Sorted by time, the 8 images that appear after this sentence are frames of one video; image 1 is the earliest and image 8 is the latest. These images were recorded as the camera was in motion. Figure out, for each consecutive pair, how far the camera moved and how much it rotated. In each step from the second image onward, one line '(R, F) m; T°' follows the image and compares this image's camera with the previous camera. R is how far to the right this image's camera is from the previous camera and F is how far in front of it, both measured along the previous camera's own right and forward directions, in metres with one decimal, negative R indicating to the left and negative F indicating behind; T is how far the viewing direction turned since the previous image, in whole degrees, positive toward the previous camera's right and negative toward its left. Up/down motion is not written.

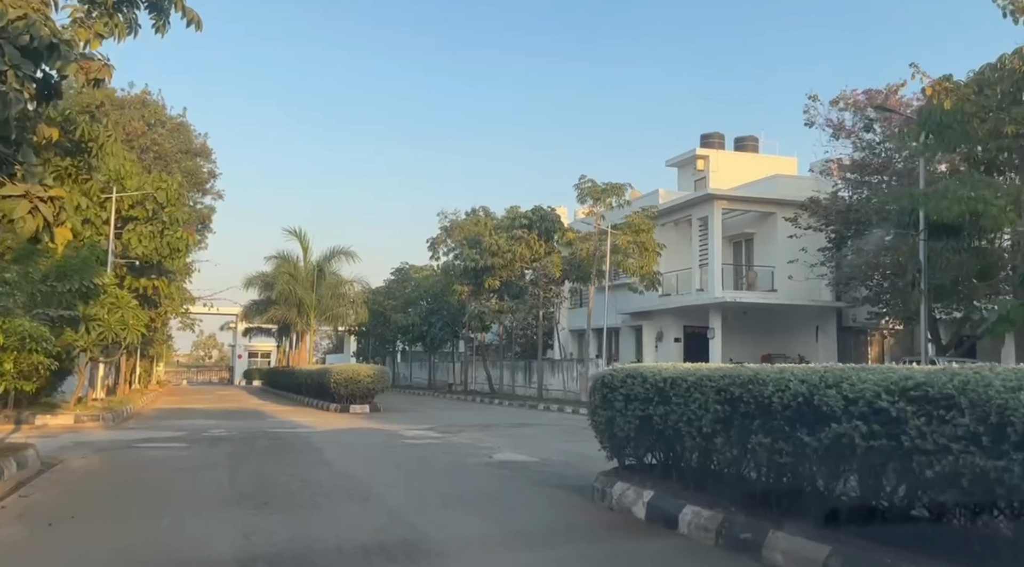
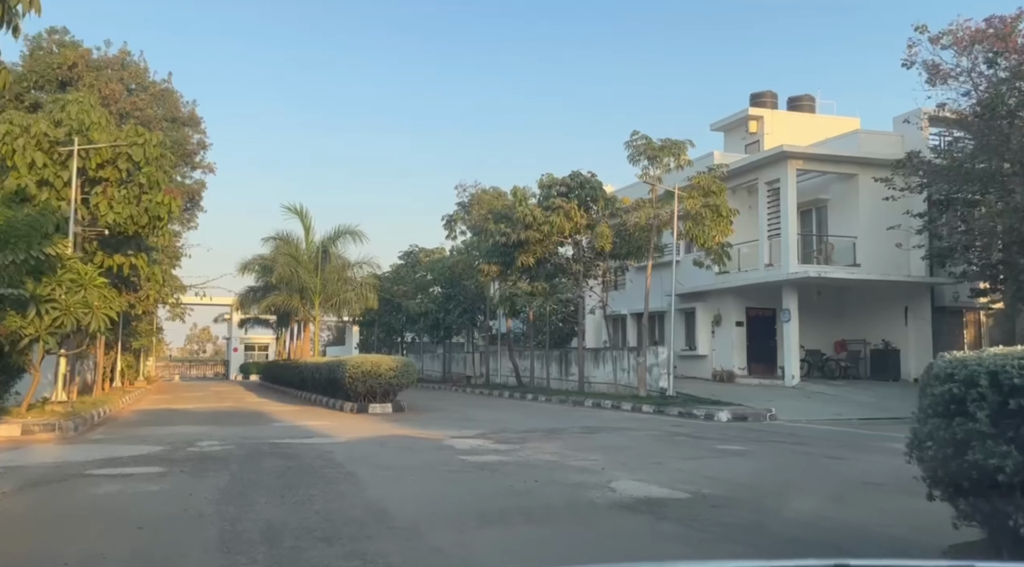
(-1.3, +4.0) m; 0°
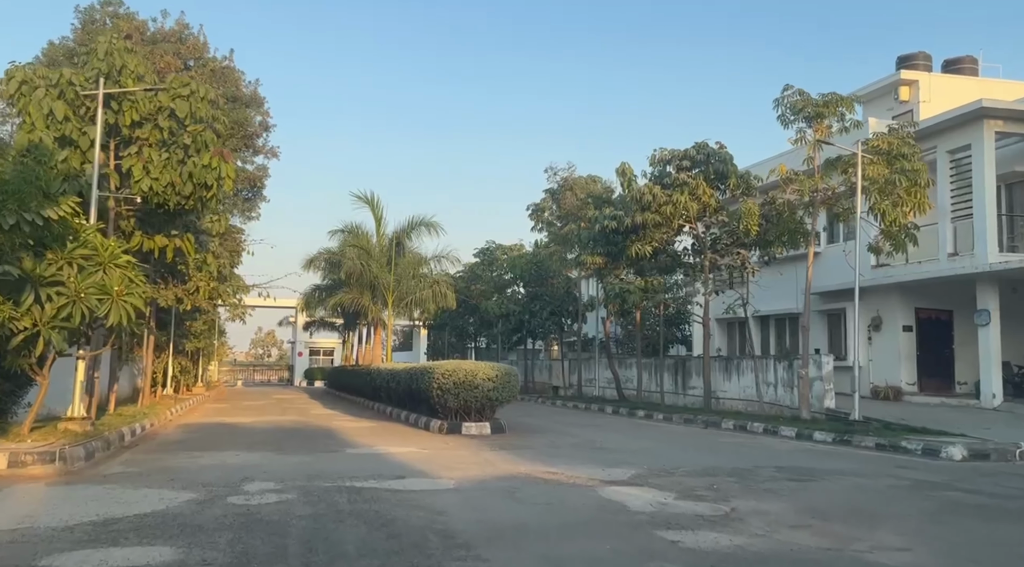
(-1.4, +4.3) m; -4°
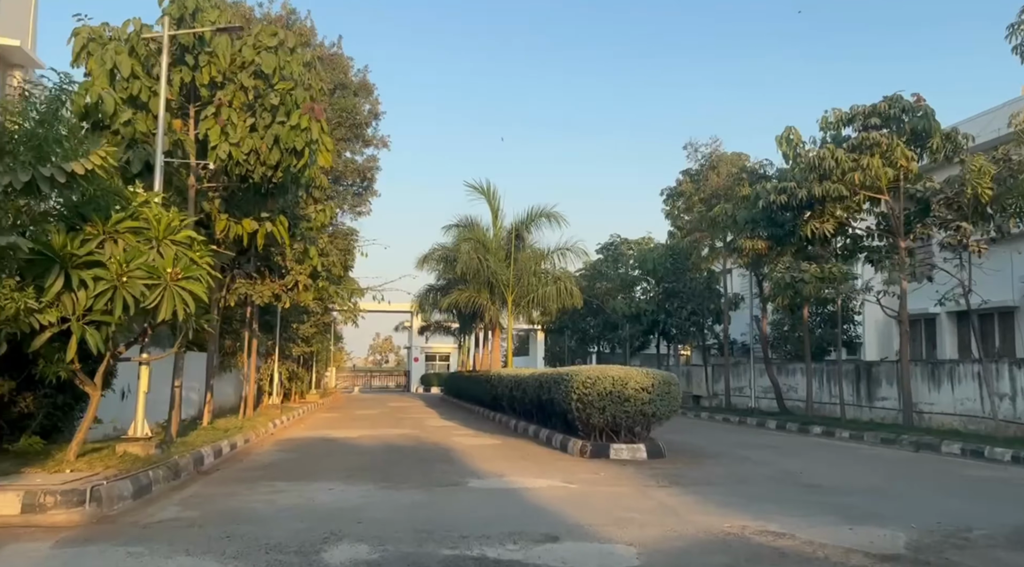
(-0.7, +3.3) m; -8°
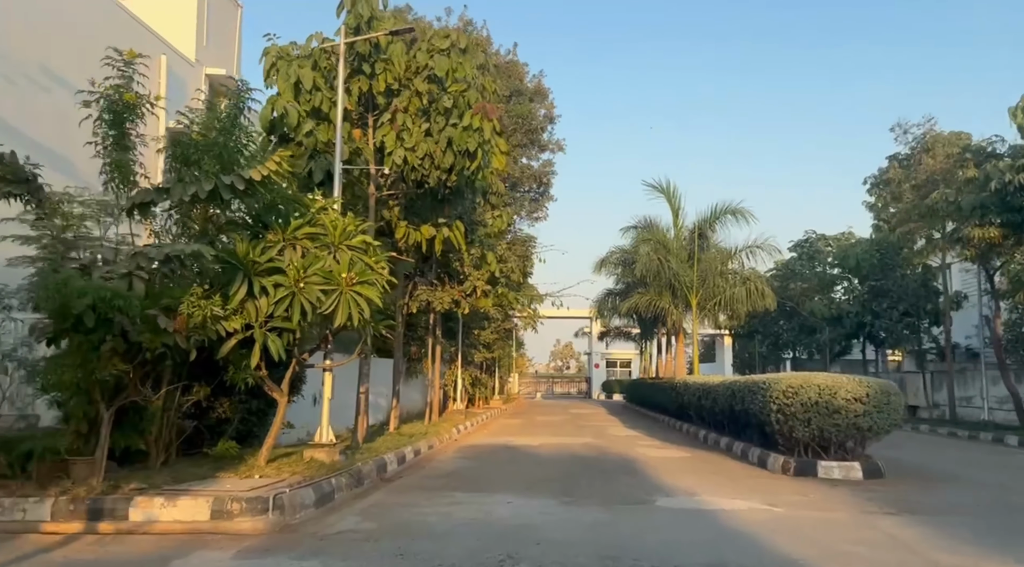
(-0.1, +0.7) m; -12°
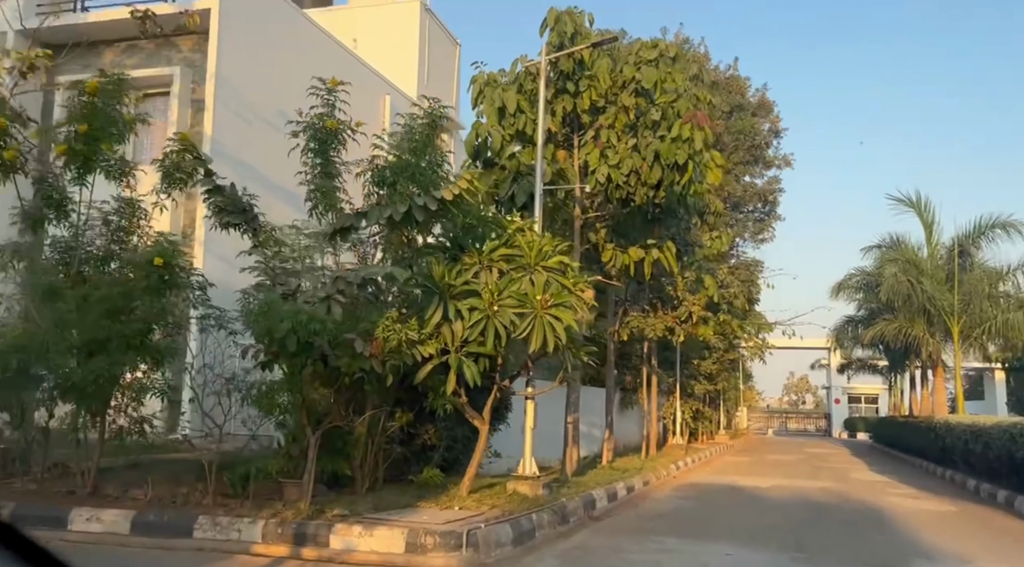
(+0.1, +0.7) m; -15°
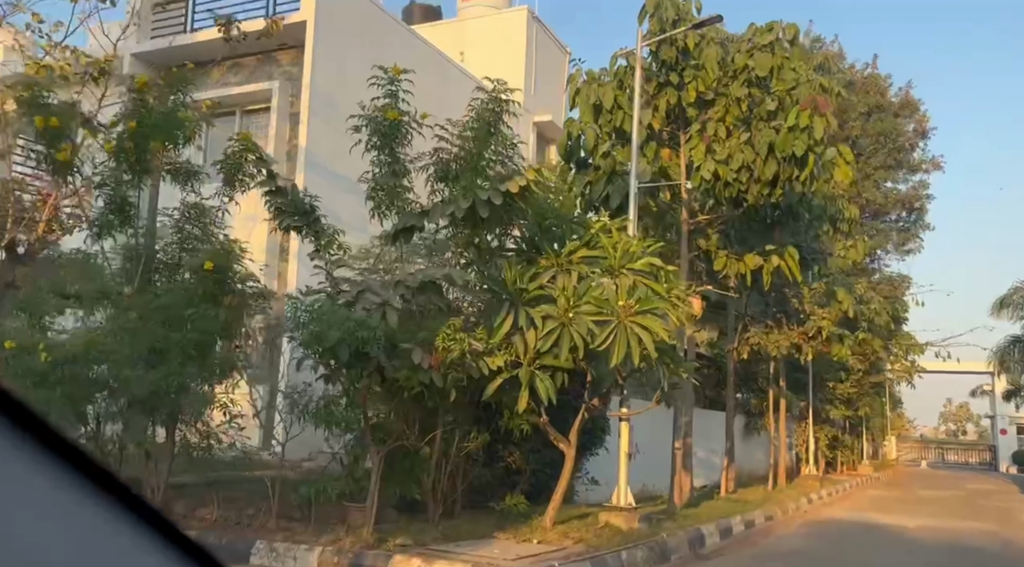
(+0.5, +1.0) m; -9°
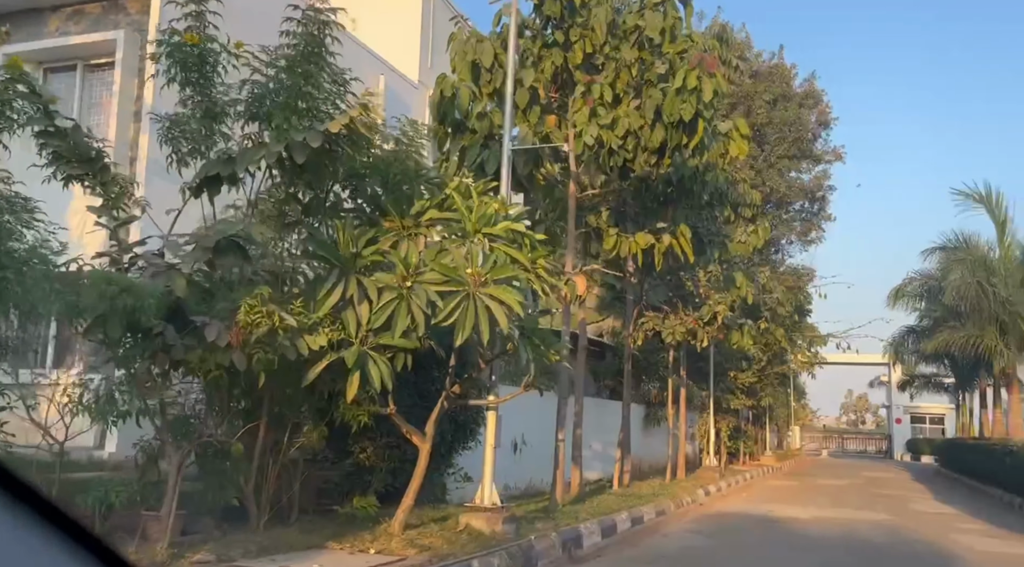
(+0.7, +1.1) m; +5°
